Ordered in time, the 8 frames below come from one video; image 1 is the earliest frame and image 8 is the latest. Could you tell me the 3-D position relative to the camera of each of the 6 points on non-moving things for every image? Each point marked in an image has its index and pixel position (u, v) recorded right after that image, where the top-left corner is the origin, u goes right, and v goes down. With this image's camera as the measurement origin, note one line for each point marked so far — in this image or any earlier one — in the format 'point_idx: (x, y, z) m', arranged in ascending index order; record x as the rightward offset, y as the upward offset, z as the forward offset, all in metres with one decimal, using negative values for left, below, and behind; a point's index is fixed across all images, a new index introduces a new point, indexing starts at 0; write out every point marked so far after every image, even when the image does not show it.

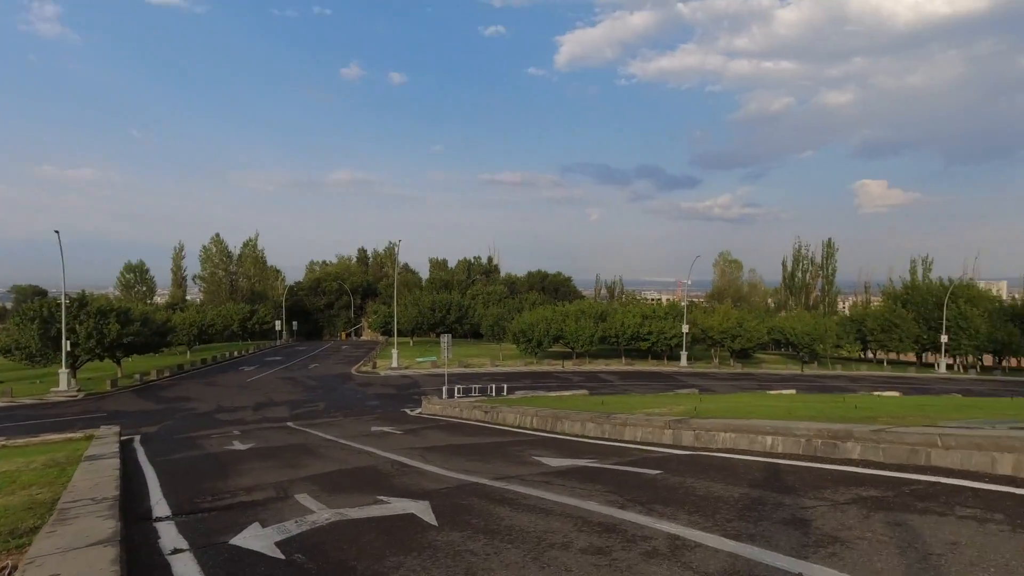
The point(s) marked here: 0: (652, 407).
0: (+3.7, -3.2, +16.0) m
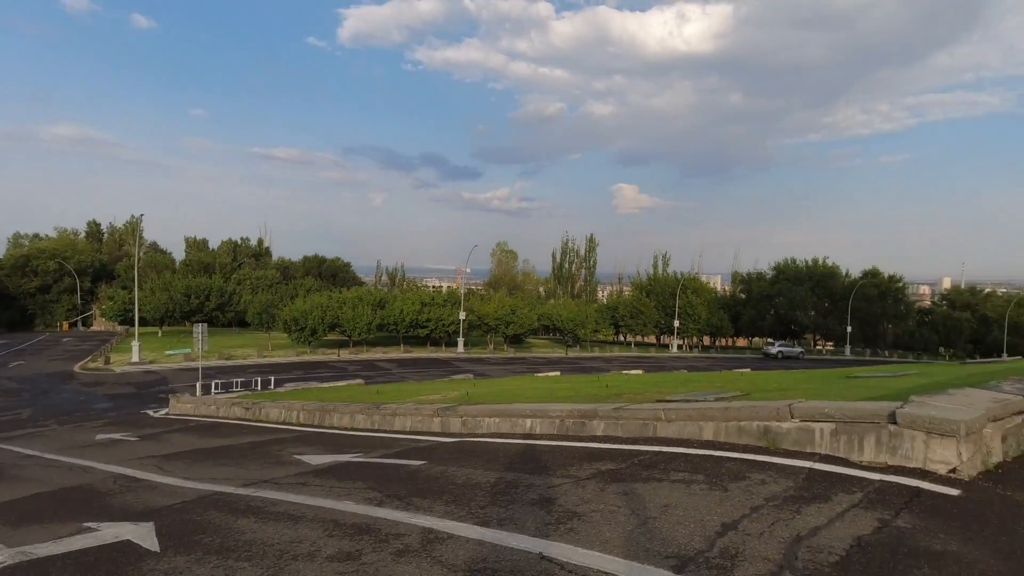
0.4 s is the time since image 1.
0: (-2.3, -2.9, +16.1) m
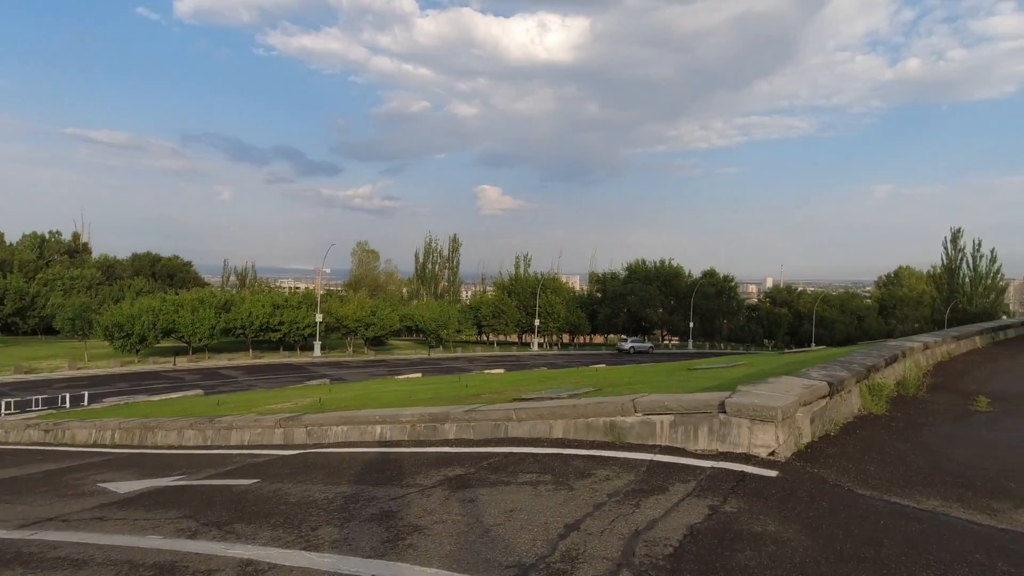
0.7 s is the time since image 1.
0: (-6.0, -2.9, +14.8) m
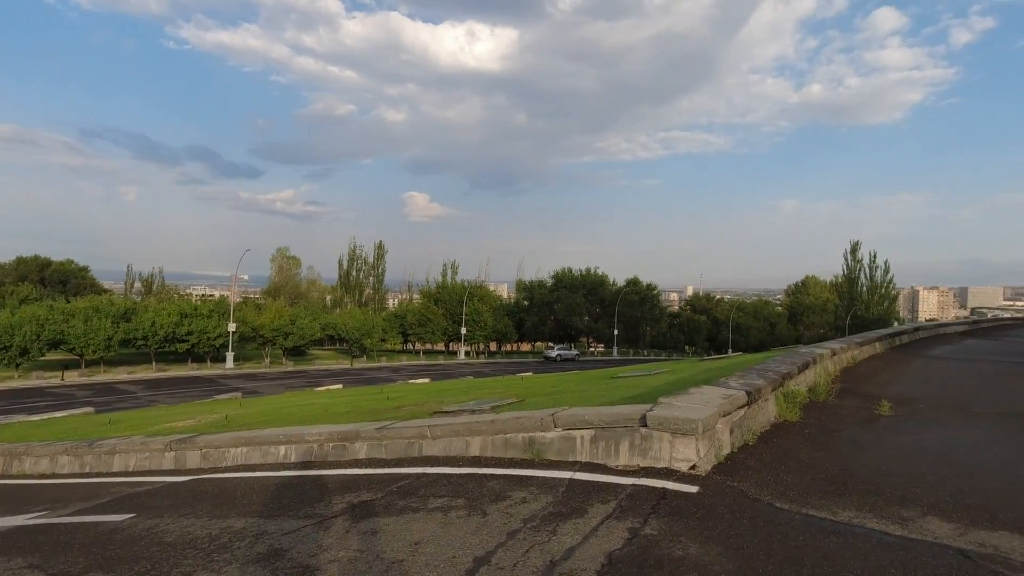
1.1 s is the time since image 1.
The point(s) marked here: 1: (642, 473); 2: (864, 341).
0: (-7.8, -3.1, +13.6) m
1: (+1.1, -1.6, +5.2) m
2: (+8.5, -1.3, +14.2) m
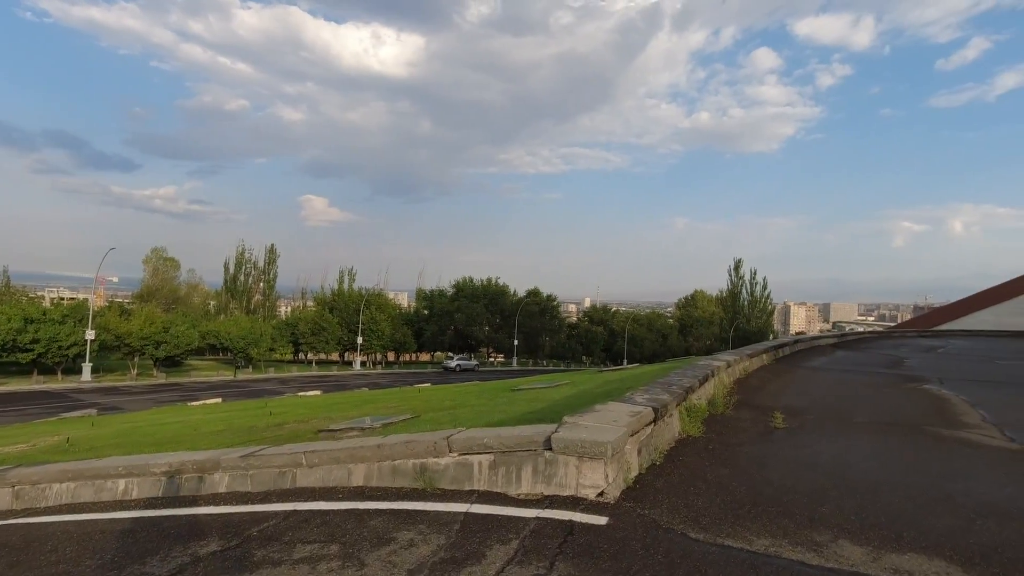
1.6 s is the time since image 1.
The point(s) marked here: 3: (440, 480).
0: (-10.0, -3.1, +11.4) m
1: (+0.3, -1.7, +4.6) m
2: (+6.0, -1.6, +14.8) m
3: (-0.6, -1.7, +5.1) m
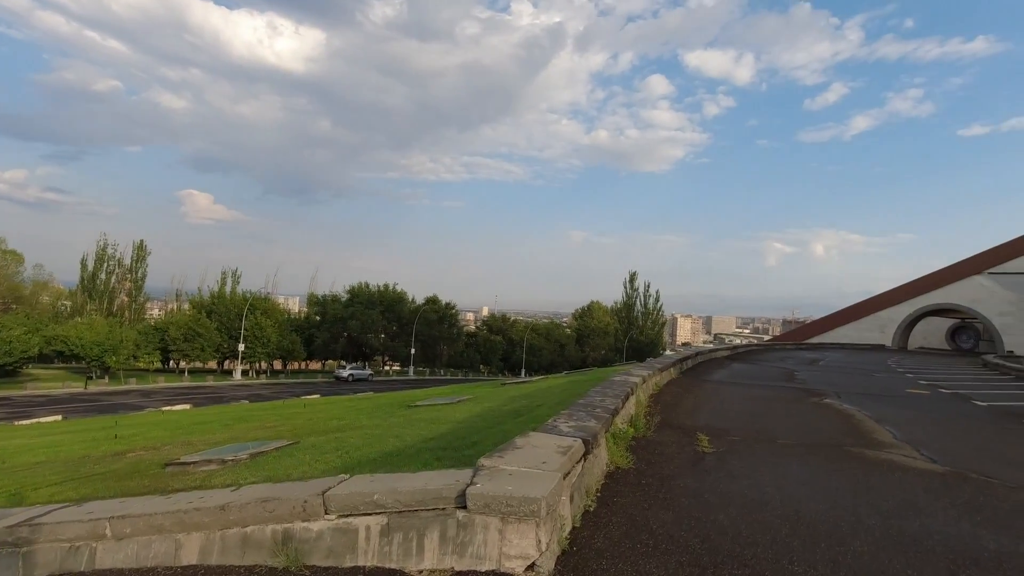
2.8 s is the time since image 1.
0: (-11.6, -2.9, +8.3) m
1: (-0.3, -1.7, +3.4) m
2: (+3.7, -1.9, +14.4) m
3: (-1.3, -1.7, +3.7) m
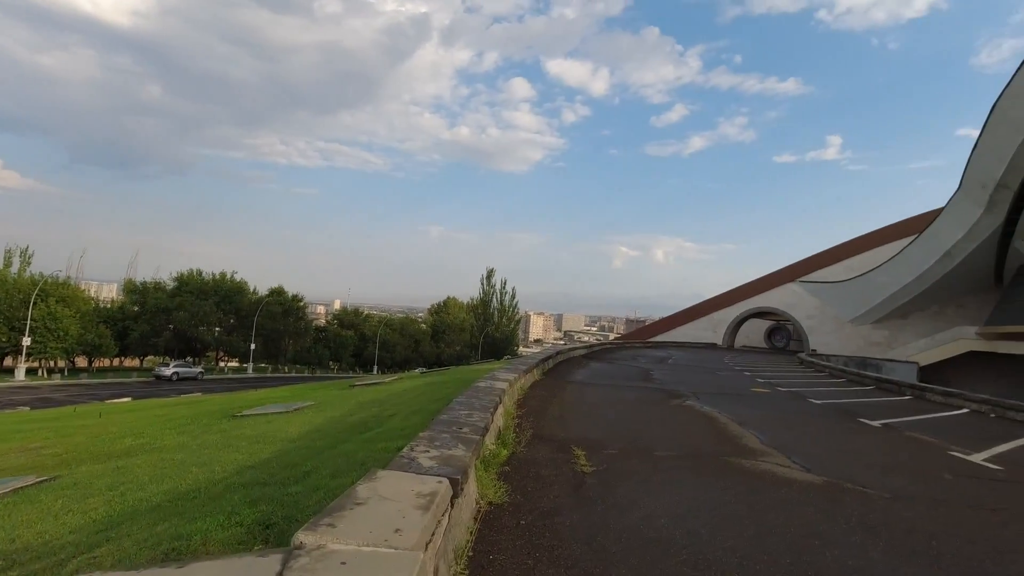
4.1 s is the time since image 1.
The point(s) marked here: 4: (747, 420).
0: (-13.1, -2.4, +3.9) m
1: (-0.9, -1.6, +1.8) m
2: (+0.4, -1.8, +13.4) m
3: (-1.9, -1.5, +1.9) m
4: (+4.4, -2.5, +11.0) m
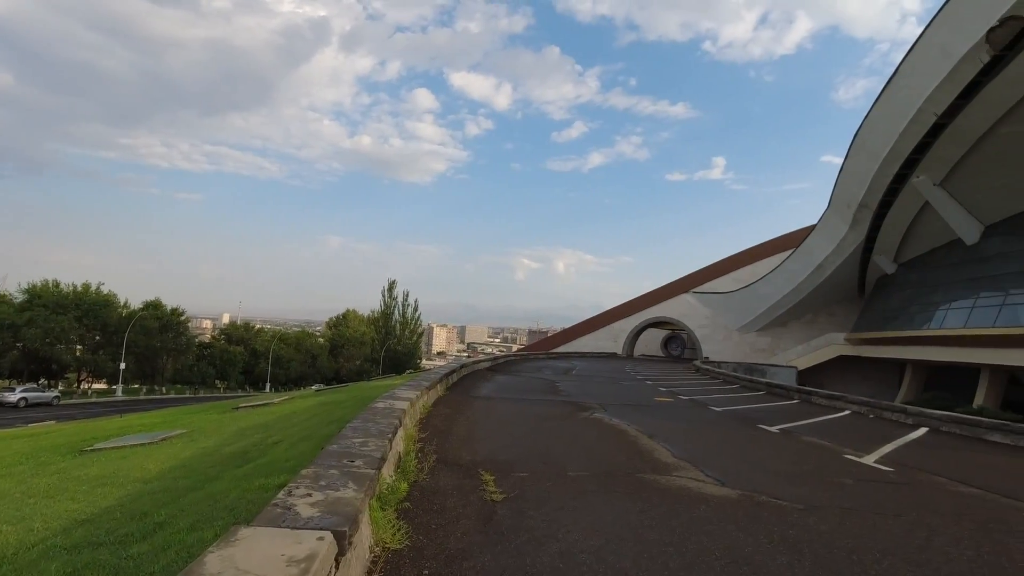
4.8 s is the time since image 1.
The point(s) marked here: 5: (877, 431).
0: (-13.4, -2.5, +1.0) m
1: (-1.0, -1.6, +1.0) m
2: (-1.7, -2.1, +12.6) m
3: (-2.1, -1.5, +0.9) m
4: (+2.7, -2.6, +10.9) m
5: (+8.0, -3.1, +12.9) m
